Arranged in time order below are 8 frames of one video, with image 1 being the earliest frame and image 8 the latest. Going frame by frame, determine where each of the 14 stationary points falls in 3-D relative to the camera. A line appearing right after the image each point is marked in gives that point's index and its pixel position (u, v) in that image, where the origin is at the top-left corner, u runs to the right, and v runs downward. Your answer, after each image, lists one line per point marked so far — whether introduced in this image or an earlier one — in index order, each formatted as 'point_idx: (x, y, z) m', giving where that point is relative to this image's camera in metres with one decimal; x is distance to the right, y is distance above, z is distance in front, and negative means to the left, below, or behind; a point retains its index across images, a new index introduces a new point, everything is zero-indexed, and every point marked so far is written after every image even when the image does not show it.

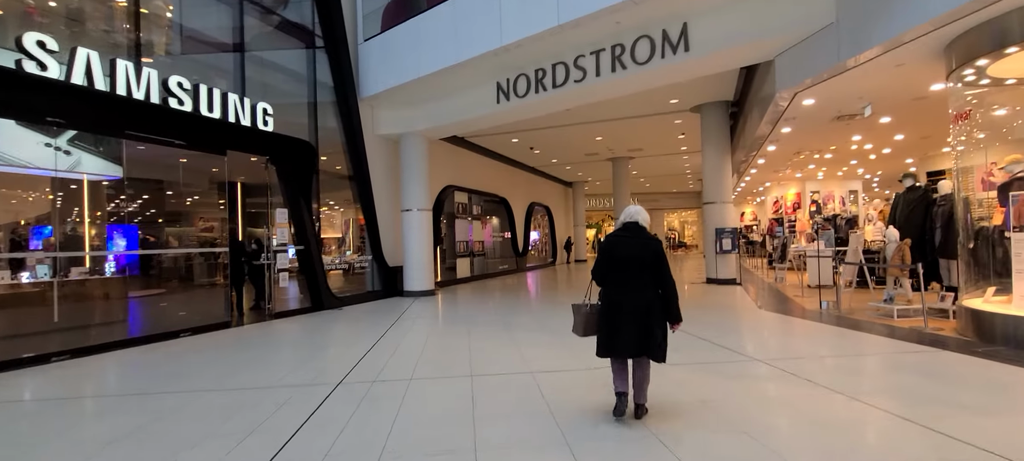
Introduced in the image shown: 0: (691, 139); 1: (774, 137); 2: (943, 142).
0: (+5.8, +3.0, +16.1) m
1: (+5.7, +2.0, +10.8) m
2: (+10.1, +2.1, +11.8) m
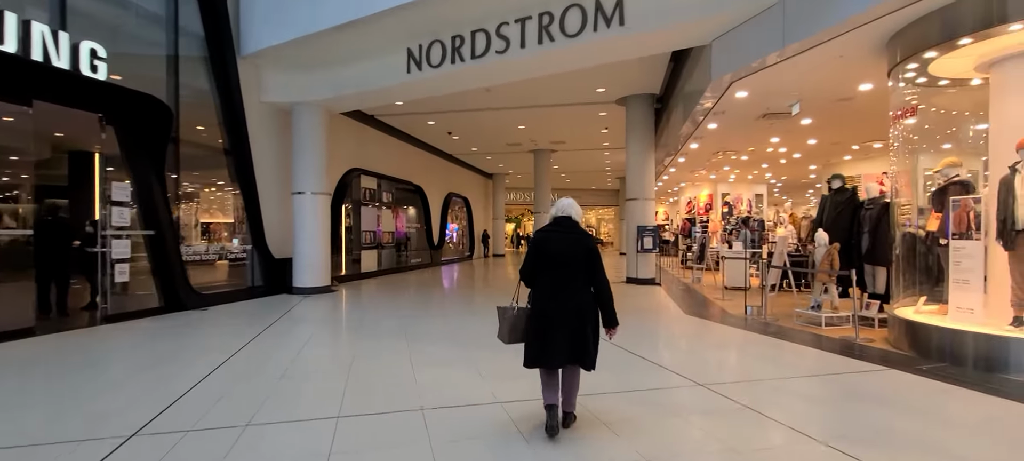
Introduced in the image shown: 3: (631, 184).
0: (+3.2, +3.1, +15.7) m
1: (+3.9, +2.0, +10.5) m
2: (+8.2, +1.9, +12.1) m
3: (+2.8, +1.1, +11.9) m
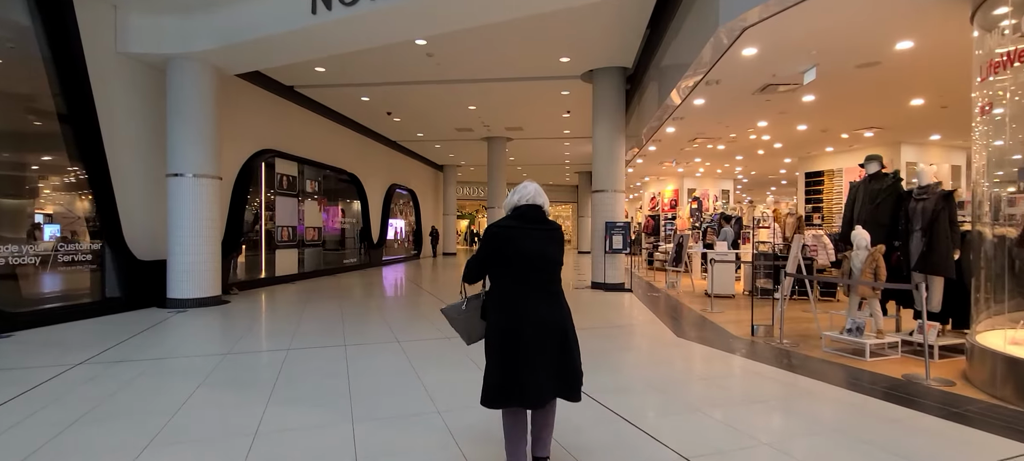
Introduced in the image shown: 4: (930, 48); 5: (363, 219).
0: (+1.8, +3.1, +14.0) m
1: (+3.0, +2.1, +8.9) m
2: (+7.0, +2.0, +10.9) m
3: (+1.7, +1.2, +10.2) m
4: (+4.8, +2.1, +5.7) m
5: (-4.8, +0.4, +15.9) m
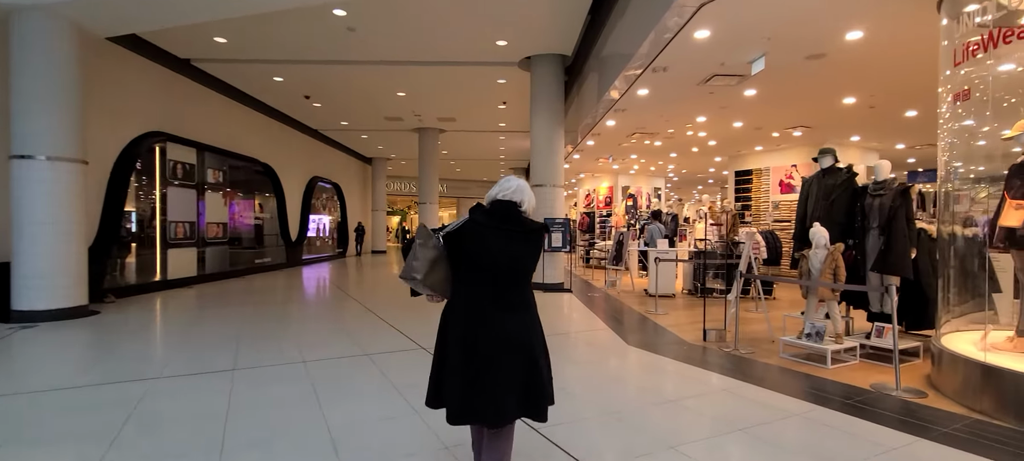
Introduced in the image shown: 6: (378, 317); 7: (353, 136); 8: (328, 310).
0: (0.0, +3.2, +13.4) m
1: (+1.9, +2.1, +8.5) m
2: (+5.6, +2.0, +11.1) m
3: (+0.4, +1.2, +9.7) m
4: (+4.1, +2.1, +5.5) m
5: (-6.8, +0.5, +14.4) m
6: (-2.0, -1.2, +7.1) m
7: (-5.5, +3.3, +17.1) m
8: (-3.0, -1.3, +8.1) m
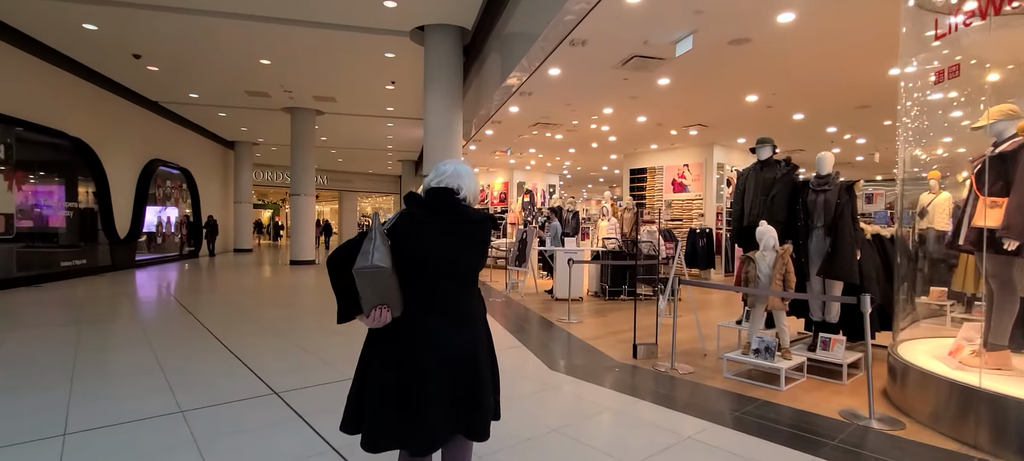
0: (-2.6, +3.3, +12.0) m
1: (+0.2, +2.2, +7.6) m
2: (+3.3, +2.1, +10.9) m
3: (-1.4, +1.3, +8.5) m
4: (+3.0, +2.1, +5.2) m
5: (-9.5, +0.6, +11.5) m
6: (-3.3, -1.2, +5.4) m
7: (-8.9, +3.4, +14.3) m
8: (-4.5, -1.2, +6.2) m
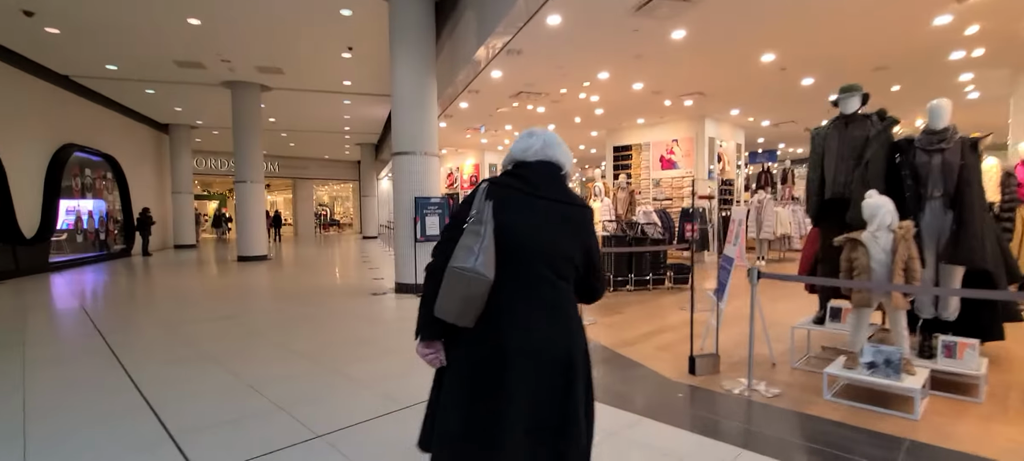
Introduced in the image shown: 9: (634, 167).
0: (-3.2, +3.5, +10.5) m
1: (0.0, +2.4, +6.4) m
2: (+2.8, +2.5, +10.0) m
3: (-1.7, +1.5, +7.2) m
4: (+3.0, +2.3, +4.3) m
5: (-10.0, +0.6, +9.6) m
6: (-3.2, -1.2, +4.0) m
7: (-9.6, +3.5, +12.4) m
8: (-4.4, -1.2, +4.7) m
9: (+3.0, +1.6, +12.3) m
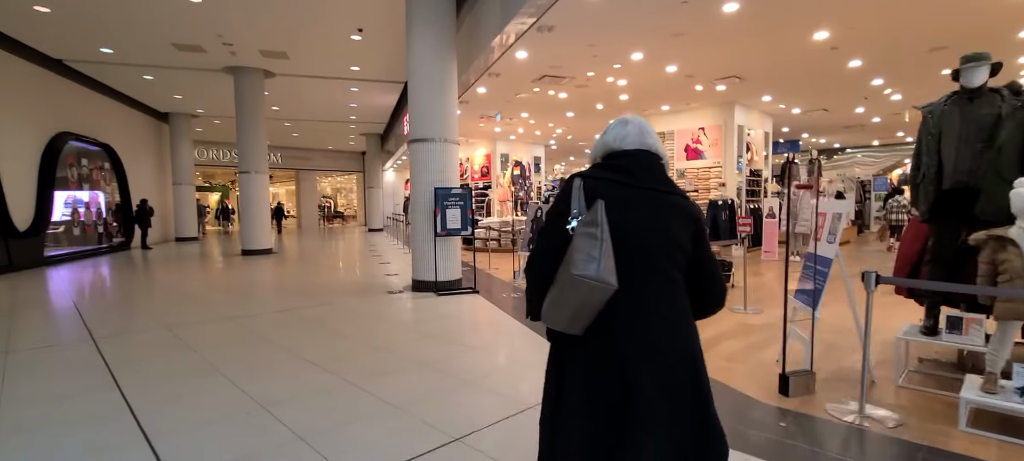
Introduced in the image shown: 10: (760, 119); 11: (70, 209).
0: (-2.8, +3.7, +10.0) m
1: (+0.4, +2.5, +5.9) m
2: (+3.2, +2.6, +9.4) m
3: (-1.3, +1.5, +6.6) m
4: (+3.4, +2.4, +3.7) m
5: (-9.6, +0.8, +9.1) m
6: (-2.8, -1.1, +3.6) m
7: (-9.2, +3.7, +11.8) m
8: (-4.1, -1.2, +4.2) m
9: (+3.4, +1.8, +11.8) m
10: (+5.6, +2.5, +11.2) m
11: (-10.4, +0.5, +11.7) m
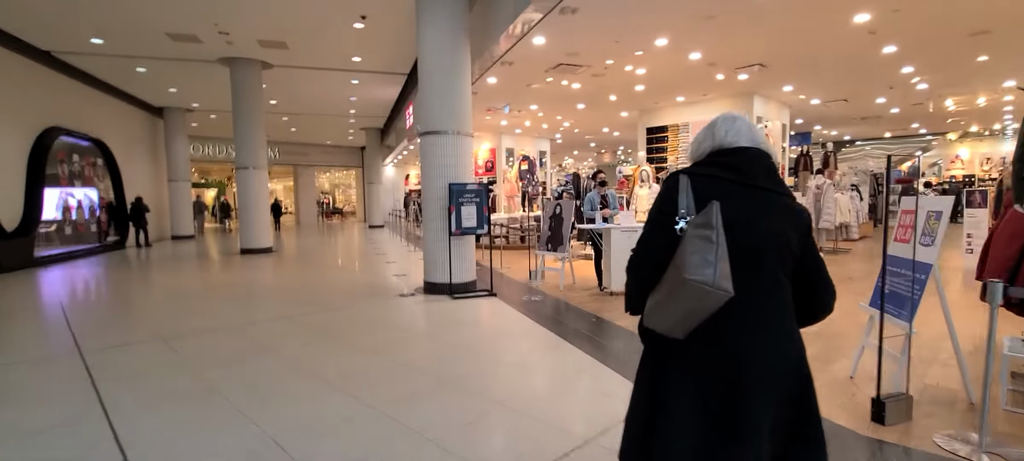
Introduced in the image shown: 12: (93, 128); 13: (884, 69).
0: (-2.6, +3.7, +9.5) m
1: (+0.6, +2.5, +5.4) m
2: (+3.4, +2.7, +9.0) m
3: (-1.1, +1.6, +6.2) m
4: (+3.6, +2.4, +3.3) m
5: (-9.4, +0.8, +8.6) m
6: (-2.6, -1.1, +3.1) m
7: (-9.0, +3.7, +11.4) m
8: (-3.8, -1.2, +3.8) m
9: (+3.6, +1.9, +11.4) m
10: (+5.8, +2.6, +10.8) m
11: (-10.2, +0.5, +11.2) m
12: (-10.8, +2.6, +12.8) m
13: (+6.1, +2.6, +8.1) m
